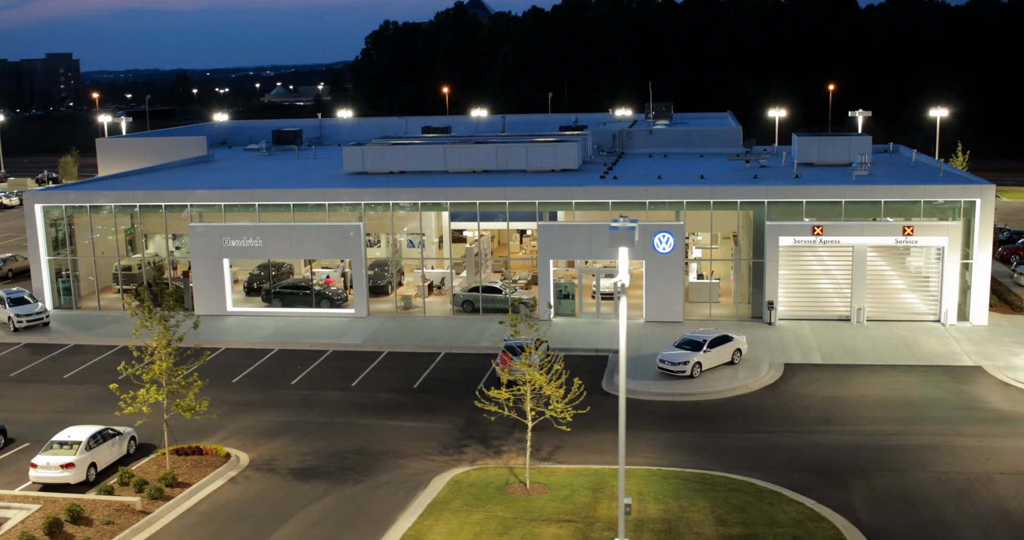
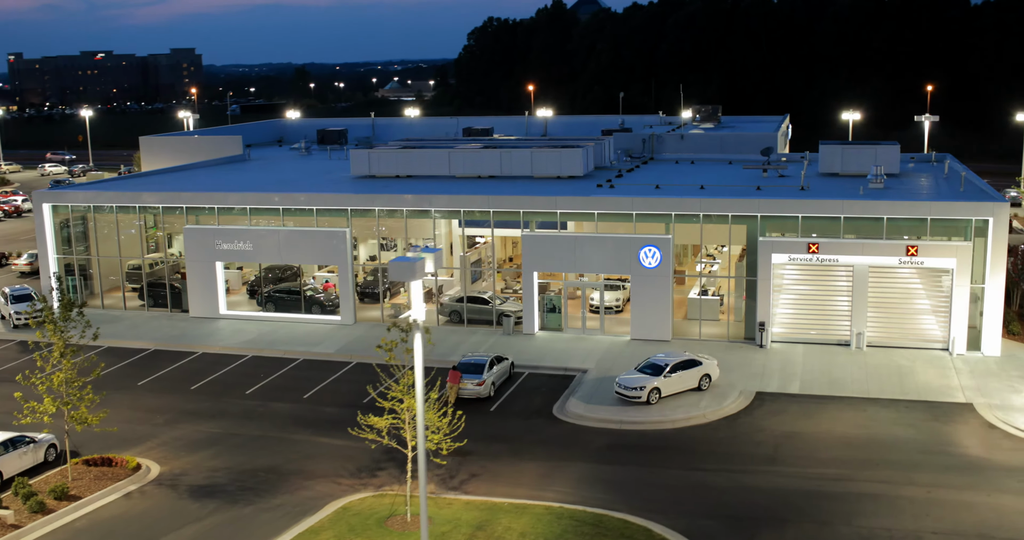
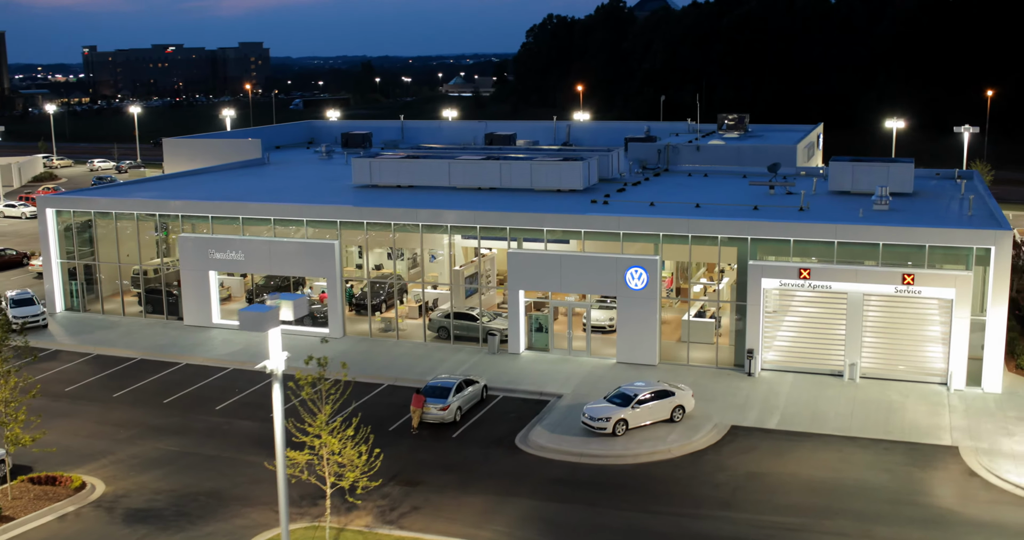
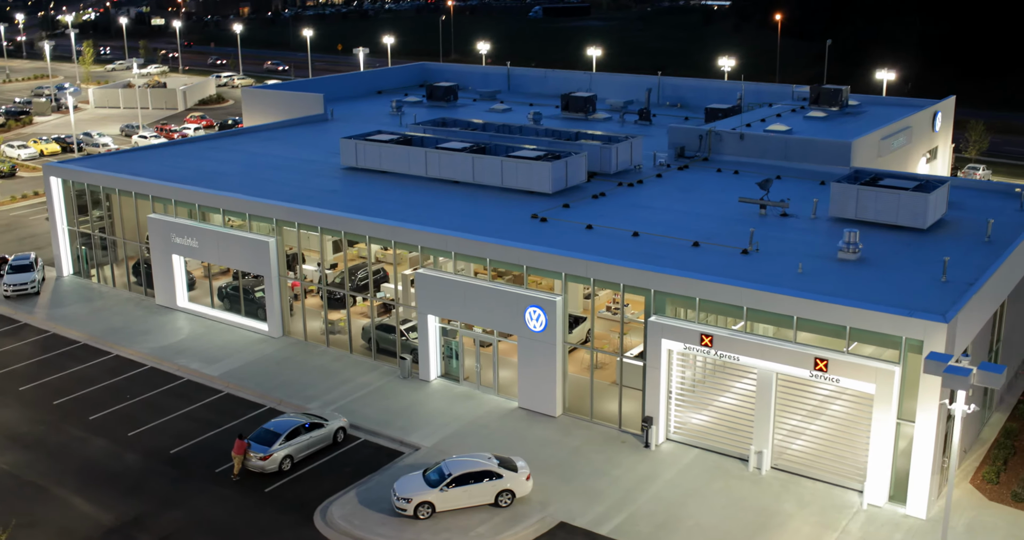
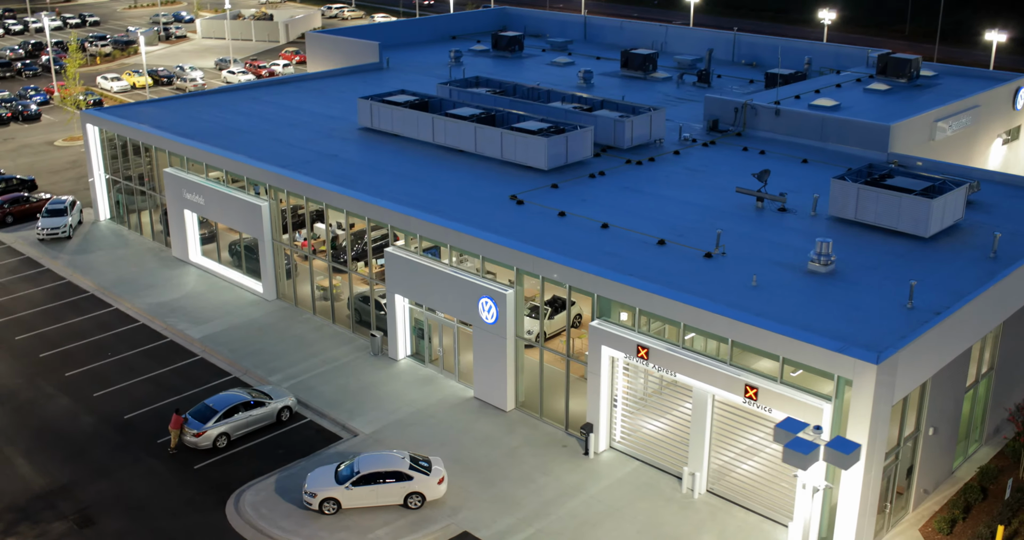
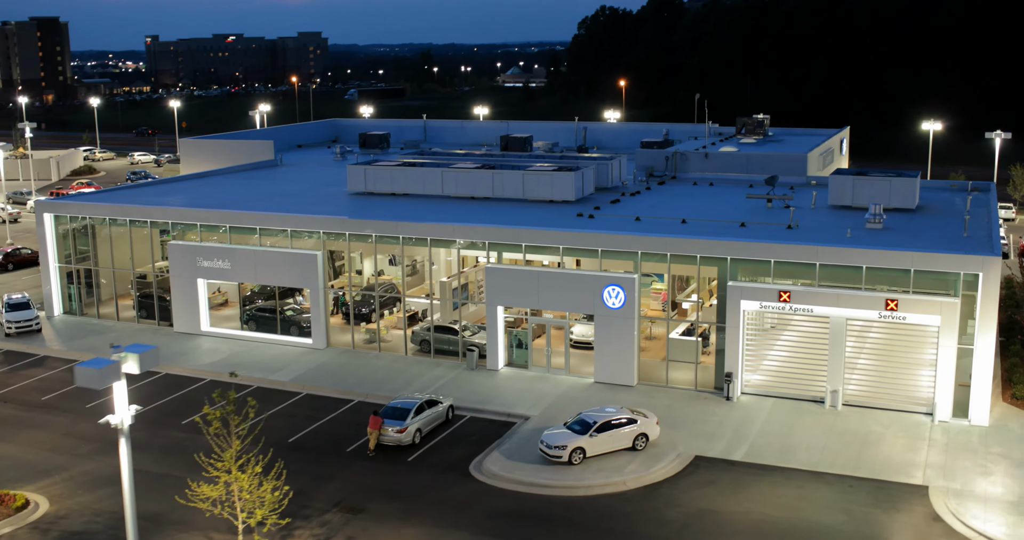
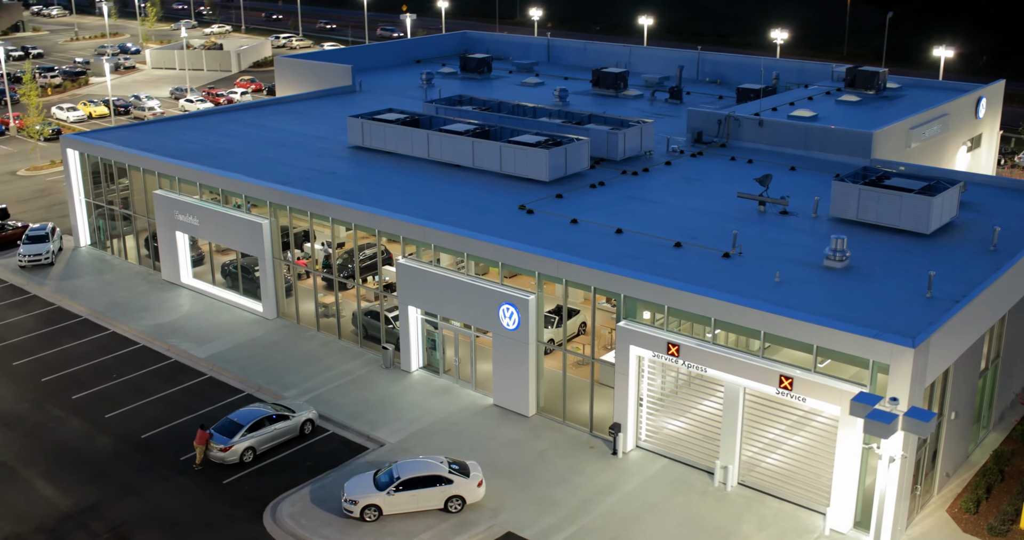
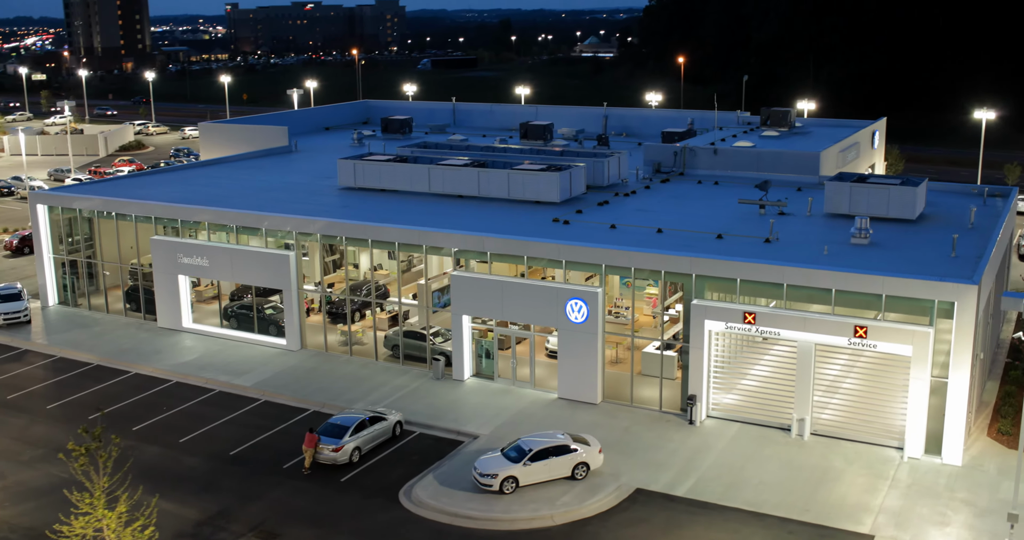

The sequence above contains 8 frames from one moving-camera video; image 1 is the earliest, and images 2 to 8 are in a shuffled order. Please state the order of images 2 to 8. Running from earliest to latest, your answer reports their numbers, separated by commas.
2, 3, 6, 8, 4, 7, 5
